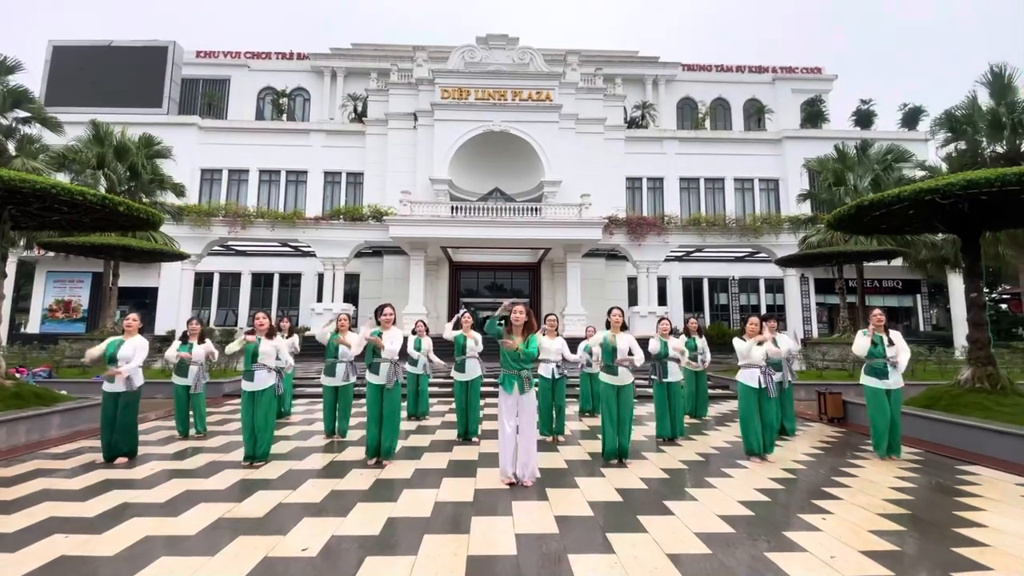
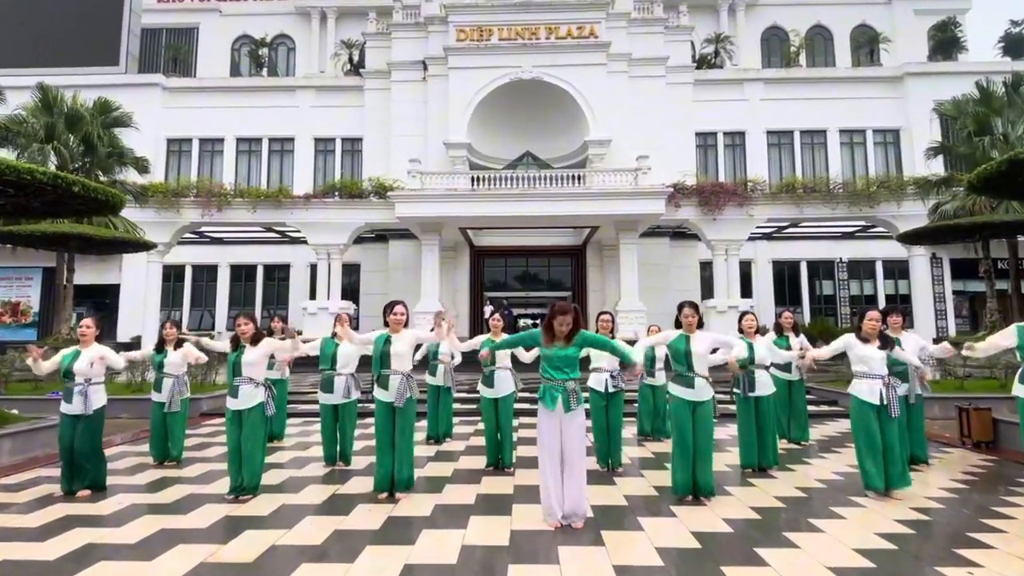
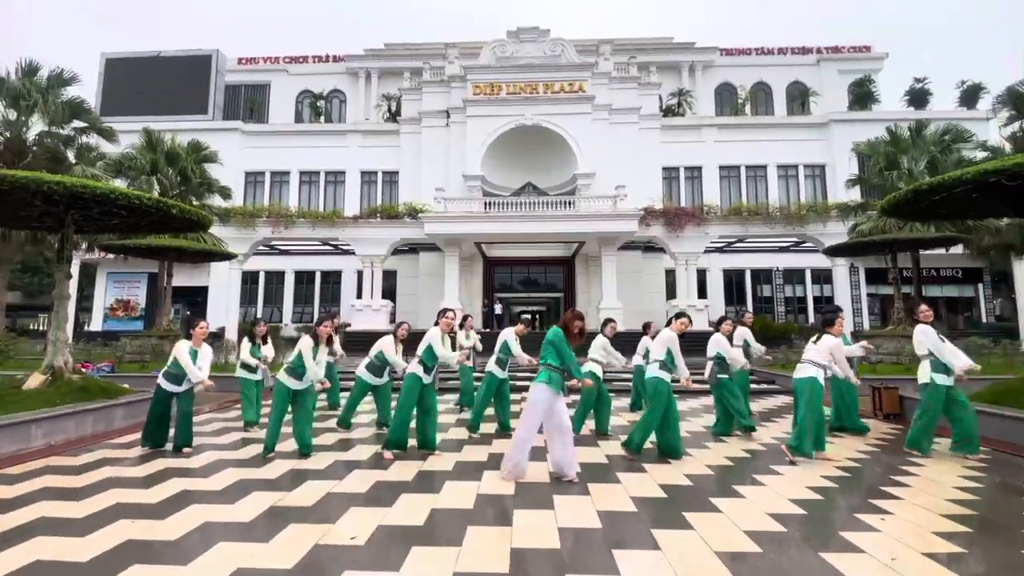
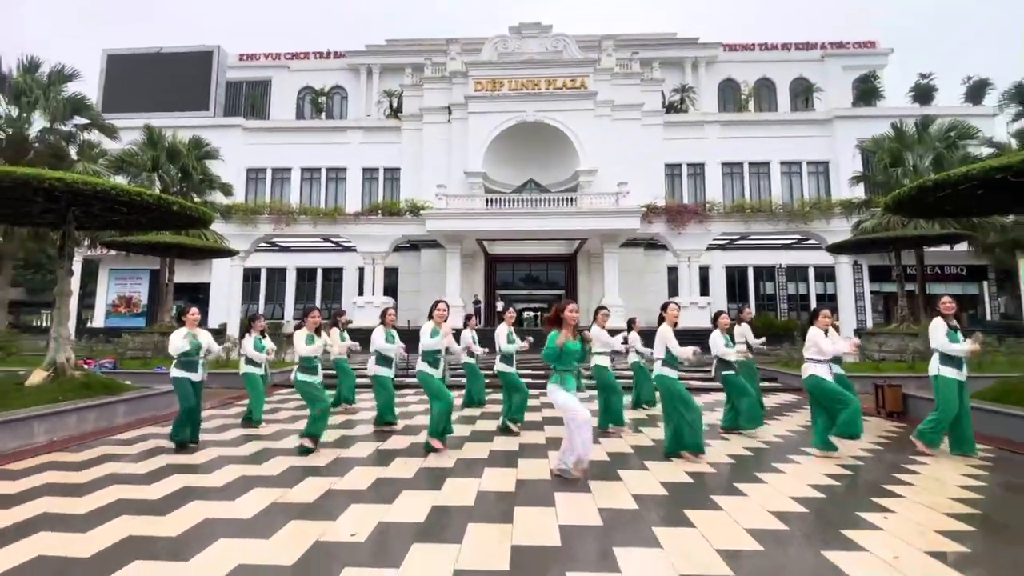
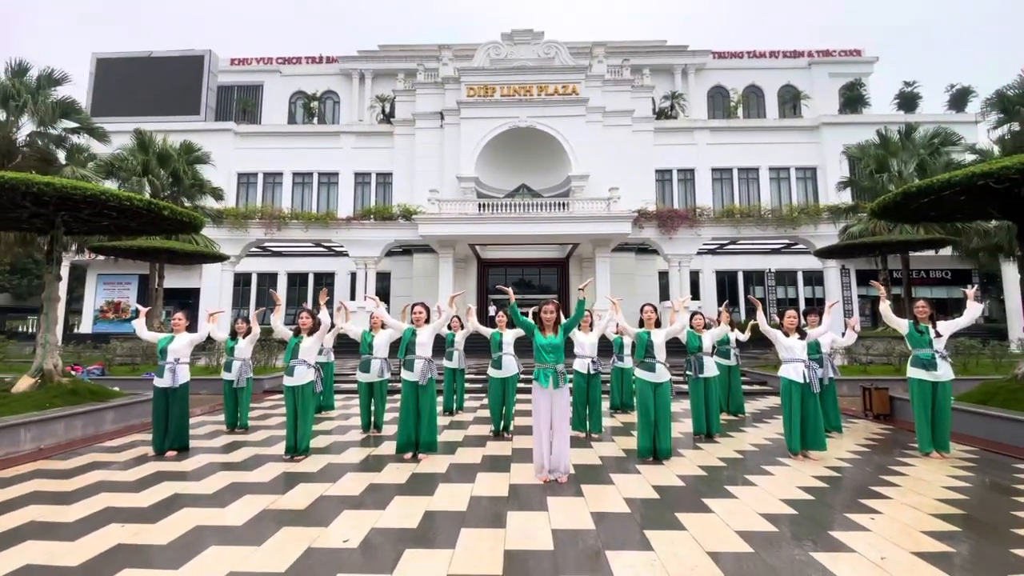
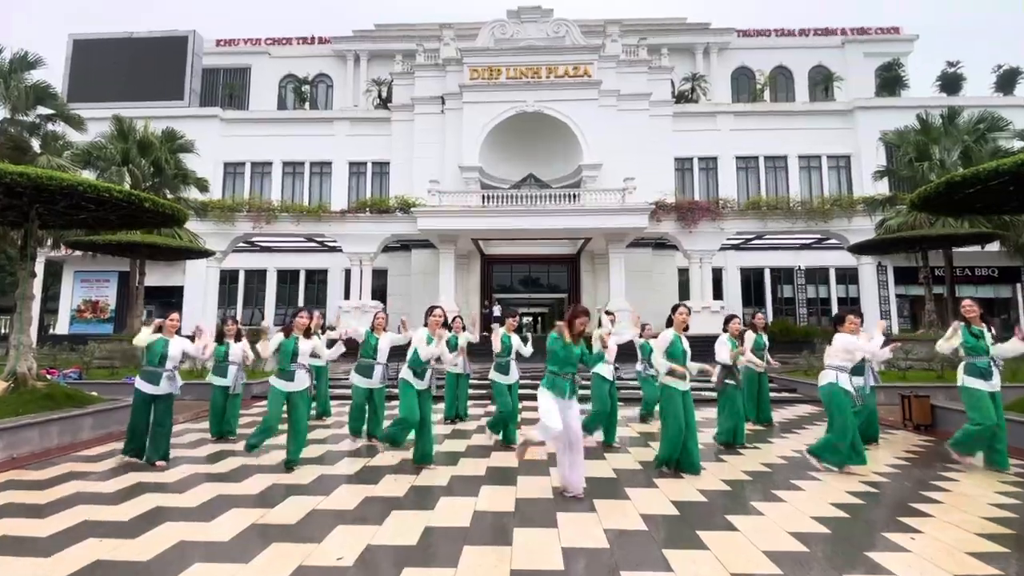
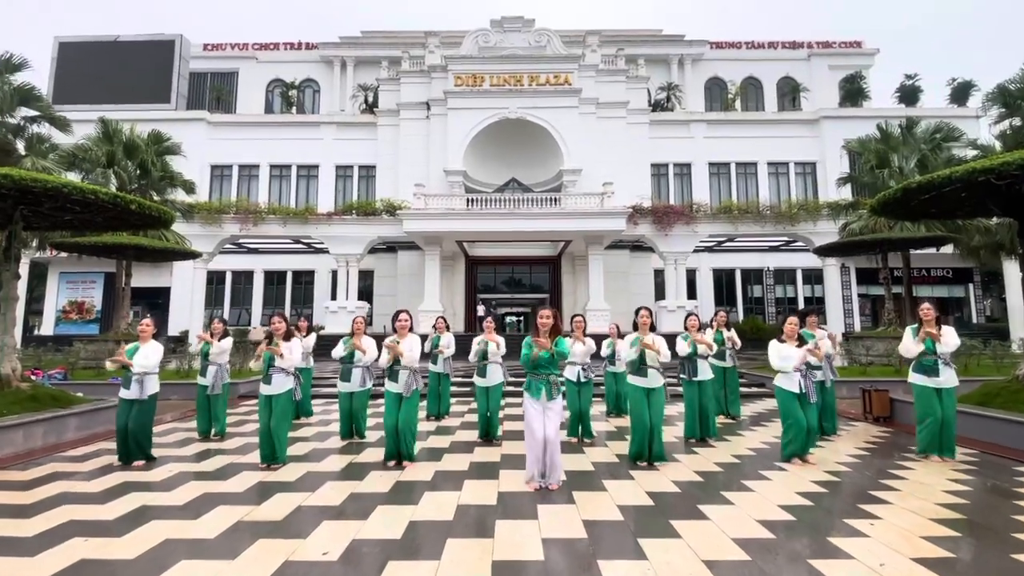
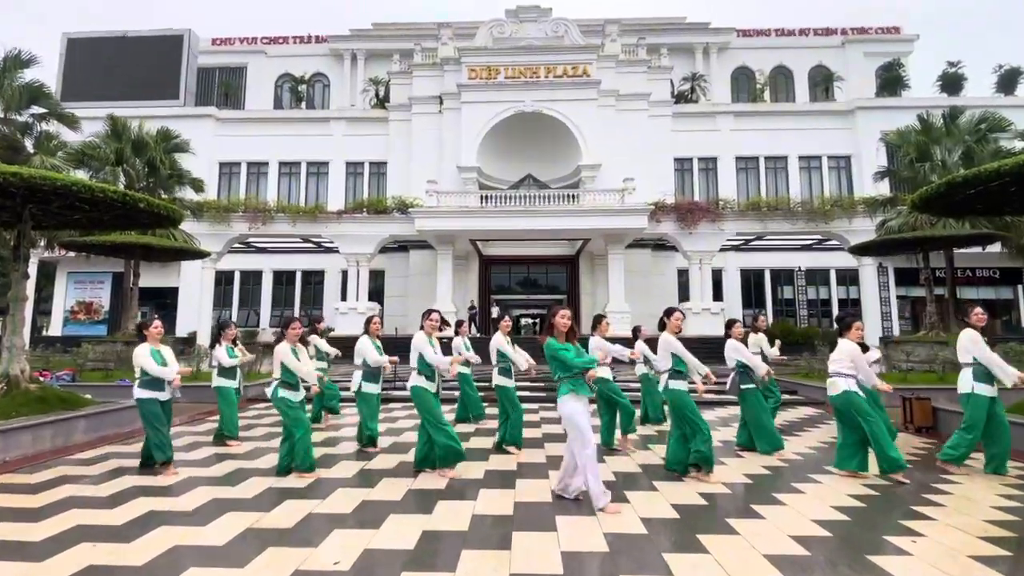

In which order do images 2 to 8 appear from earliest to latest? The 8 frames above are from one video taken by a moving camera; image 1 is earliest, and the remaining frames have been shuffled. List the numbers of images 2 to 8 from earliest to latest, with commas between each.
7, 2, 5, 6, 3, 8, 4
